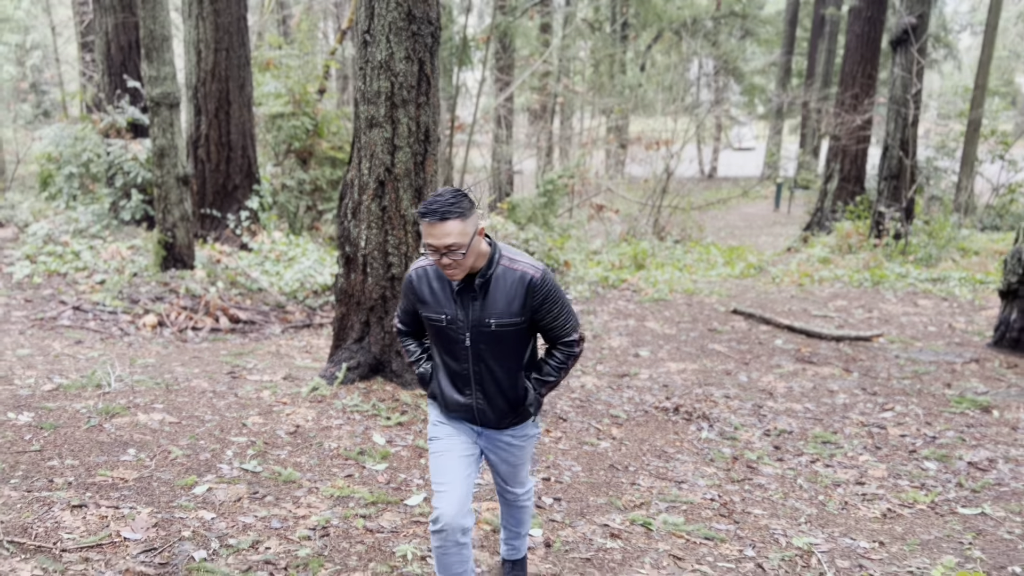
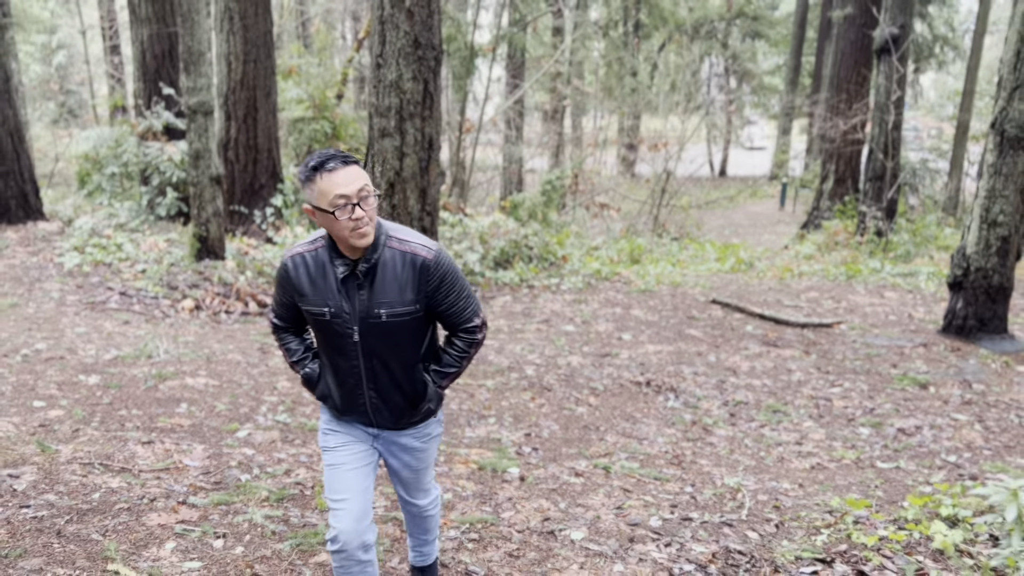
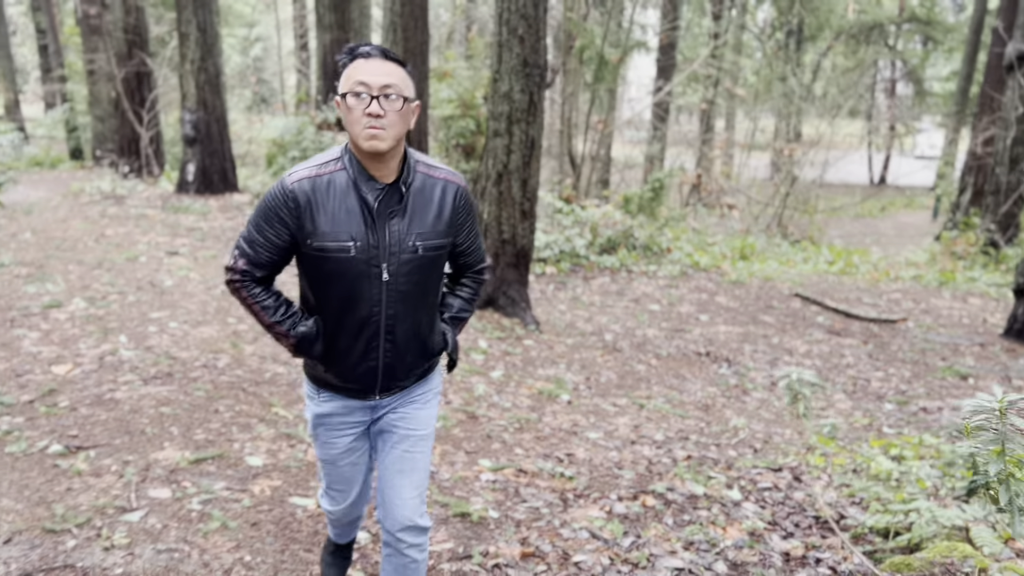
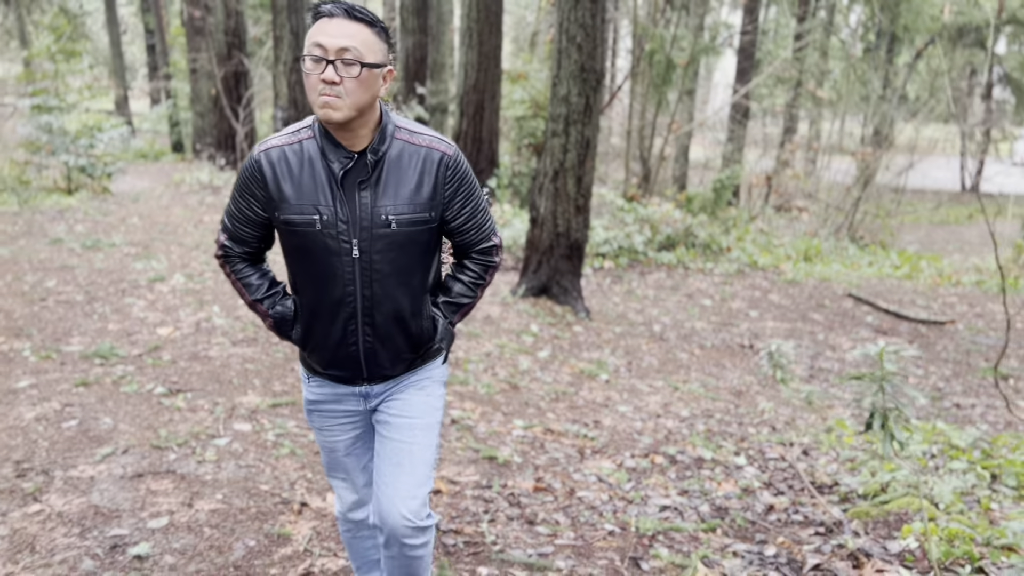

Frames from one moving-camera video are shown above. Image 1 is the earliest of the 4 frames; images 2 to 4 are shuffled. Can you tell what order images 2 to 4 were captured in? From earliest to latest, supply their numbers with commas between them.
2, 3, 4
